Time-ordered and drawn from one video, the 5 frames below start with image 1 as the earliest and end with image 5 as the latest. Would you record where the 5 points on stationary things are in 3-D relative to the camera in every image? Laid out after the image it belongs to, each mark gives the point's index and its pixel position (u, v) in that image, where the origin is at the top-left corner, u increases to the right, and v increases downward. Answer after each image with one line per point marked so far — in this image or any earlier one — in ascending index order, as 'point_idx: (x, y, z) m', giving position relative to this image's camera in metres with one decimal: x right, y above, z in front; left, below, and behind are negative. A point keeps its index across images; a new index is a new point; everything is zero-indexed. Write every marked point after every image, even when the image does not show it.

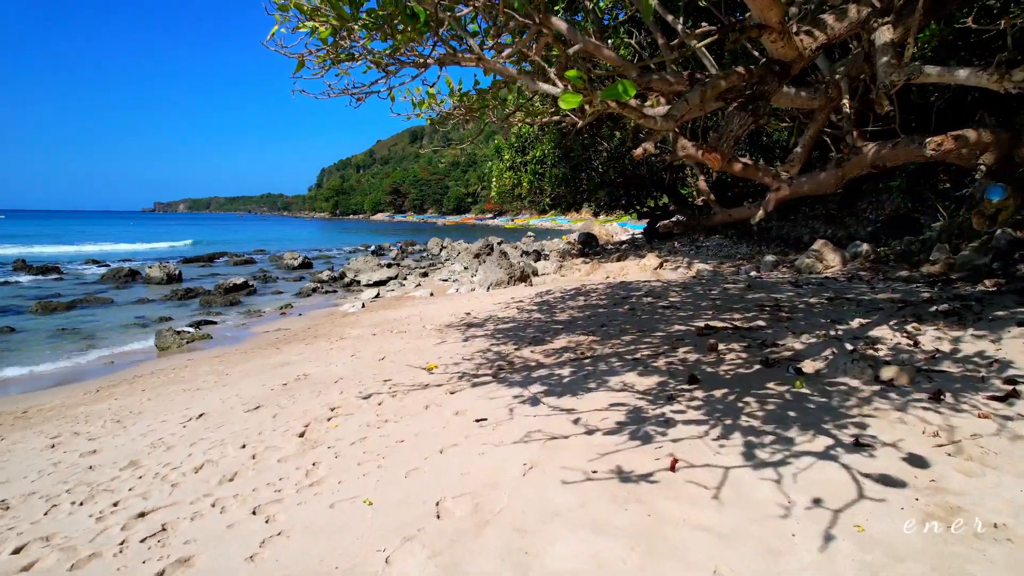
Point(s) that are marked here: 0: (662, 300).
0: (+3.5, -0.3, +8.7) m
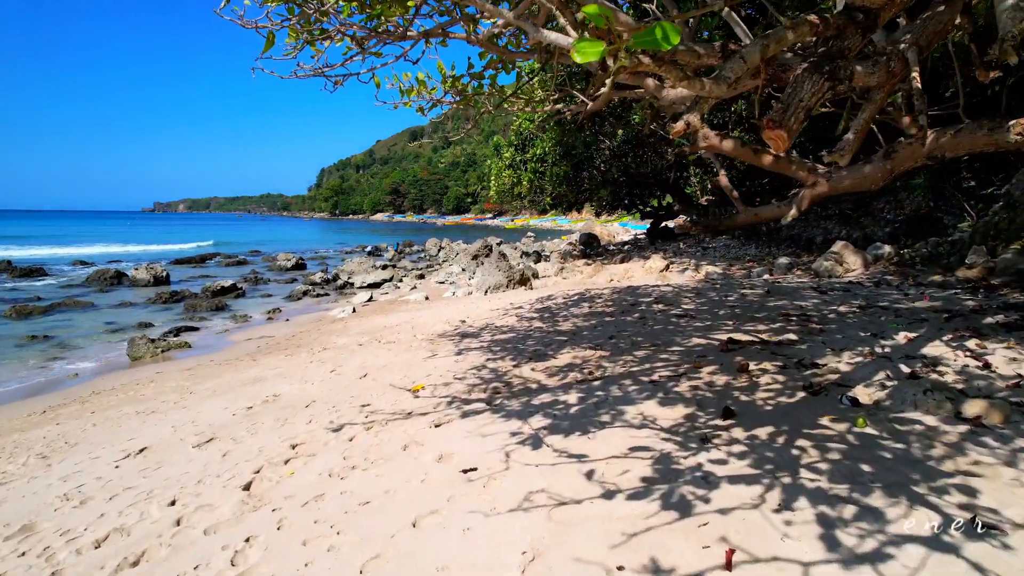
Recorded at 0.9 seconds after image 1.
0: (+3.5, -0.4, +7.9) m
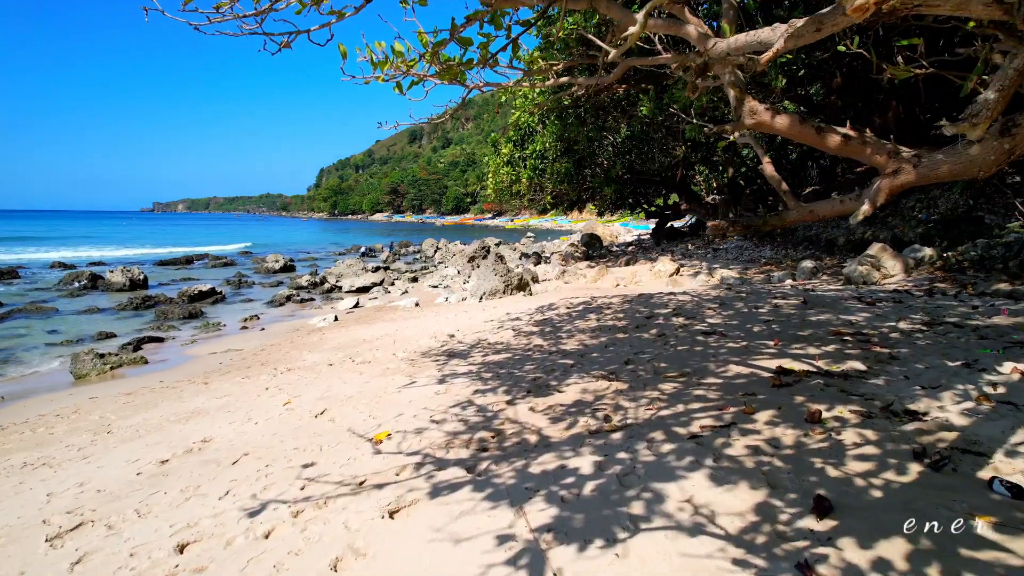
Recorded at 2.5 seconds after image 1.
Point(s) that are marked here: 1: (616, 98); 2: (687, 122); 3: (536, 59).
0: (+3.4, -0.6, +6.8) m
1: (+5.0, +9.0, +17.8) m
2: (+8.0, +7.7, +17.0) m
3: (+0.4, +4.1, +6.6) m
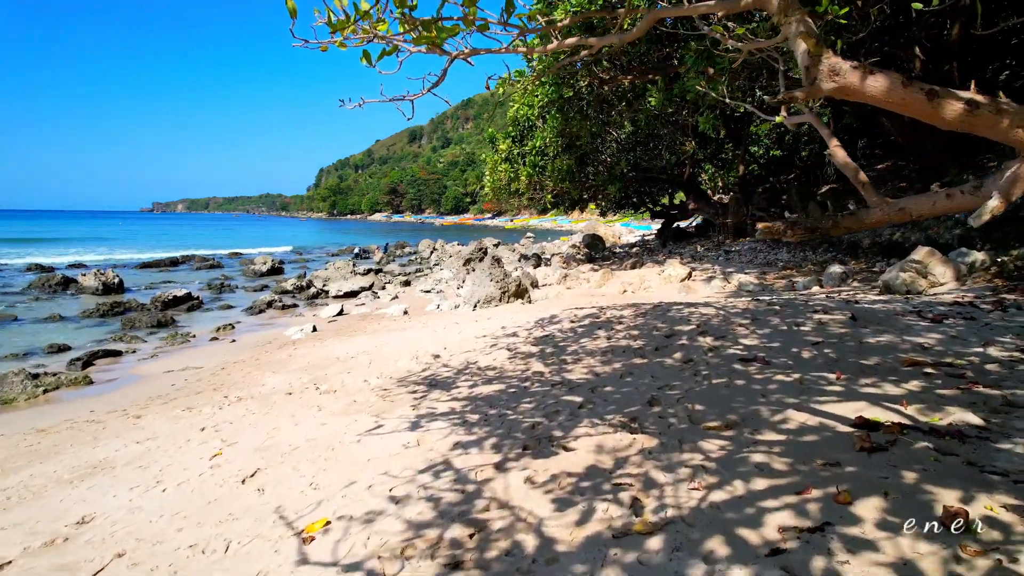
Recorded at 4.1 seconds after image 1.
0: (+3.3, -0.9, +5.6) m
1: (+4.9, +8.8, +16.6) m
2: (+7.9, +7.5, +15.8) m
3: (+0.3, +3.8, +5.4) m
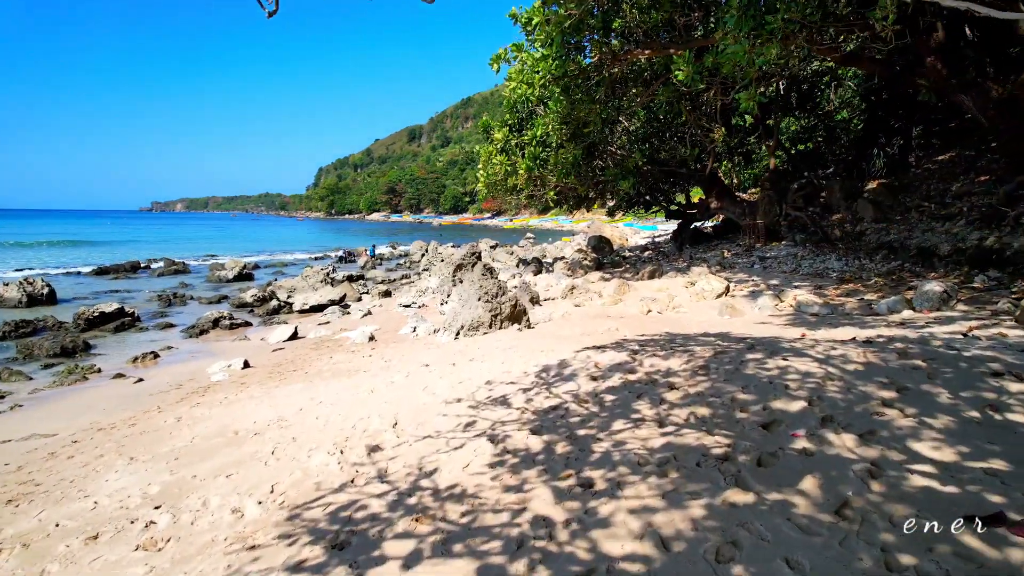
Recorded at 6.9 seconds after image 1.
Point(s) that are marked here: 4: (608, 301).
0: (+3.1, -1.4, +2.9) m
1: (+4.7, +8.3, +13.9) m
2: (+7.8, +7.0, +13.1) m
3: (+0.2, +3.3, +2.7) m
4: (+2.8, -0.4, +11.1) m
